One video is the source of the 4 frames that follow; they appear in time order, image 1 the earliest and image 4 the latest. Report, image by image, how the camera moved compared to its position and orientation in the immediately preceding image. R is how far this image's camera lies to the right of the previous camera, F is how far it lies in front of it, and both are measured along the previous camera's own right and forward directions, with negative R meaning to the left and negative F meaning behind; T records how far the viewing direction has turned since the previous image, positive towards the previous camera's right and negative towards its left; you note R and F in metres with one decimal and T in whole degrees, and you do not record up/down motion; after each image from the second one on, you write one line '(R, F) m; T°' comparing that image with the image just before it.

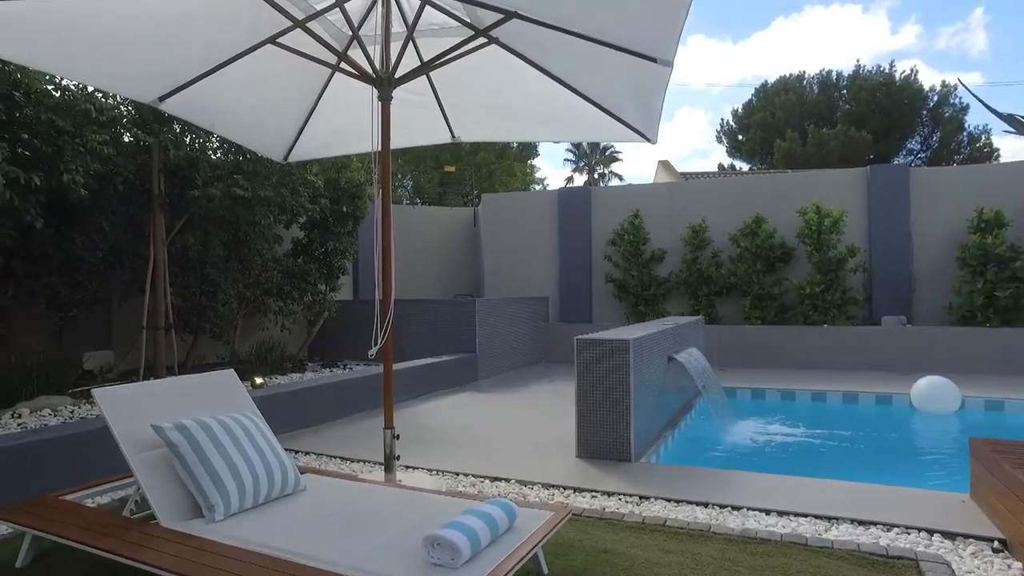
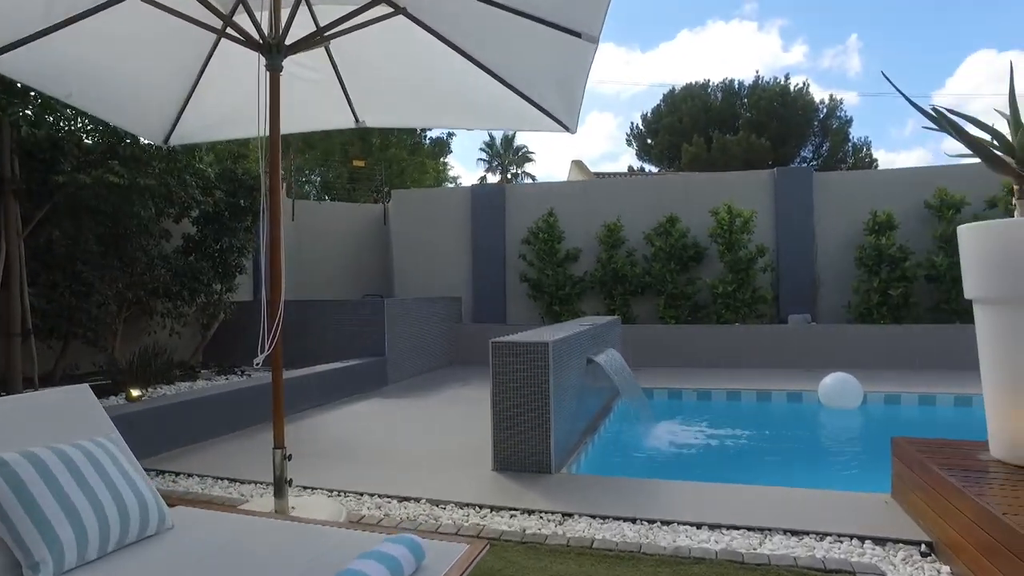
(0.0, +0.3) m; +7°
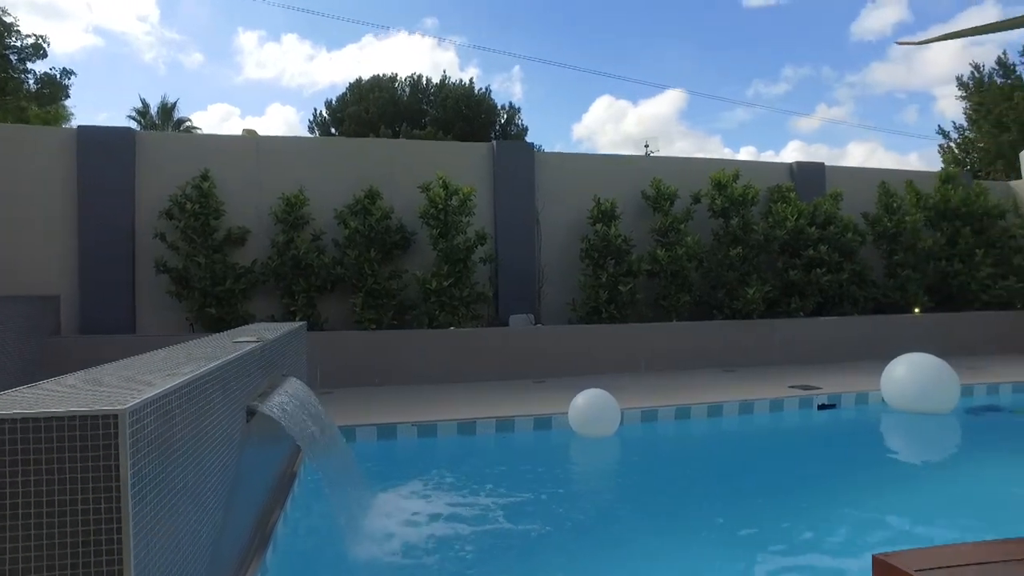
(+0.3, +2.3) m; +26°
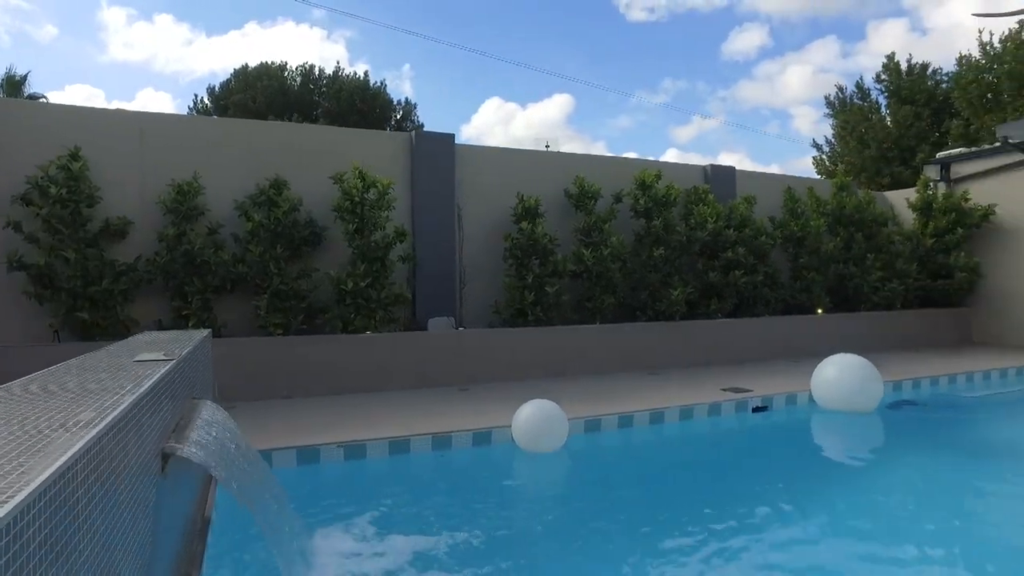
(-0.3, +0.5) m; +9°
